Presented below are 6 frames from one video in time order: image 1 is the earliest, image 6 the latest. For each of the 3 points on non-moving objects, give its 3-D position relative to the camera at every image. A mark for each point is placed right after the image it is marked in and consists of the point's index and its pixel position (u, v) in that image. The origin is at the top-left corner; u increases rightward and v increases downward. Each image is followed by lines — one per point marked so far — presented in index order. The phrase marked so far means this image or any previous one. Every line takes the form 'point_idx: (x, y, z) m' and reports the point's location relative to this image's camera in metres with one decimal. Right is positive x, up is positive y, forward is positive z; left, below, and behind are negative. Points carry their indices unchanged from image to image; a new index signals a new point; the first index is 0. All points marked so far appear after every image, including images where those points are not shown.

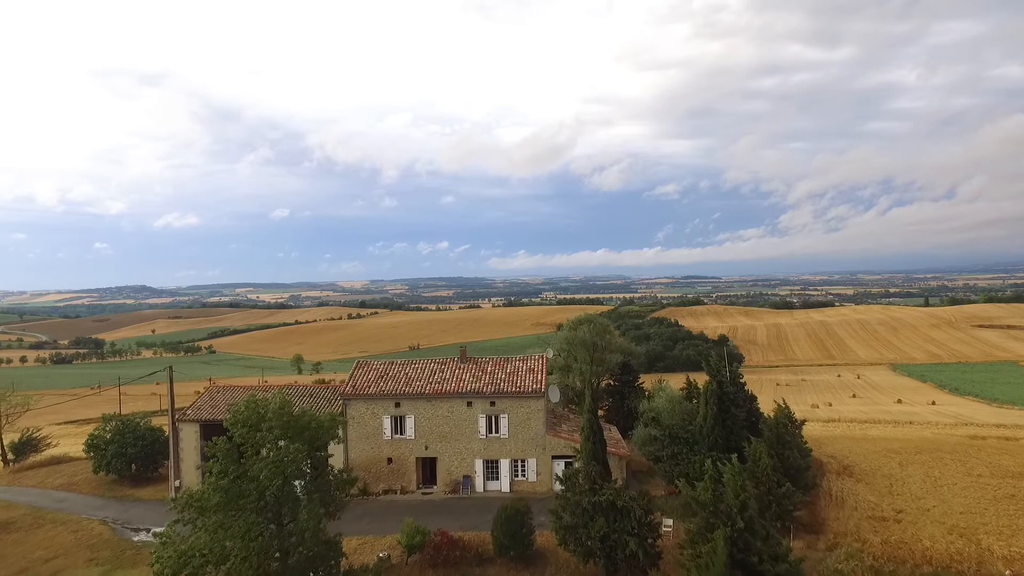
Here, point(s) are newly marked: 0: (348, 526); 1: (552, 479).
0: (-5.1, -7.3, +16.9) m
1: (+1.3, -6.6, +18.7) m
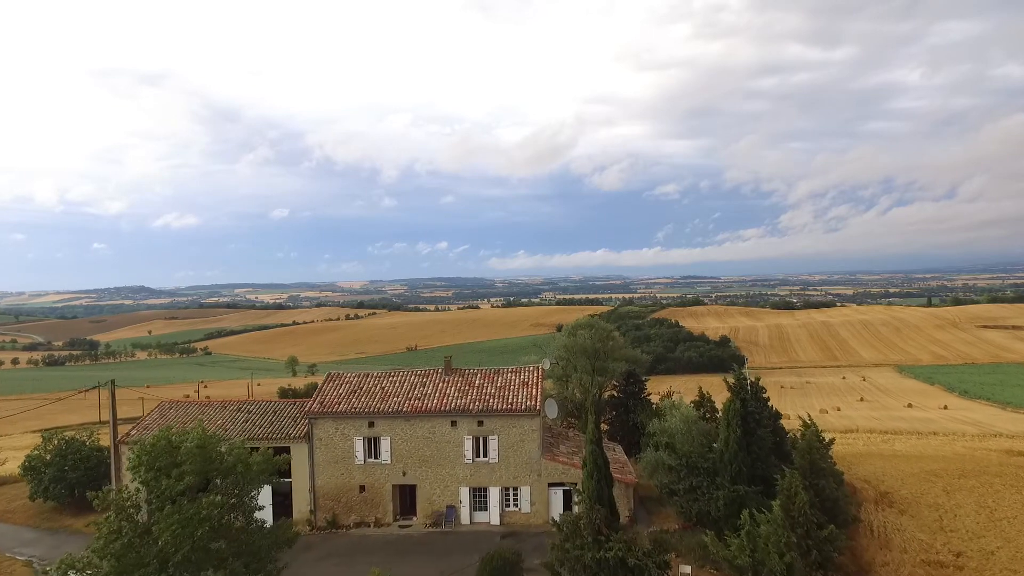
0: (-5.3, -7.4, +15.0) m
1: (+1.1, -6.7, +16.8) m
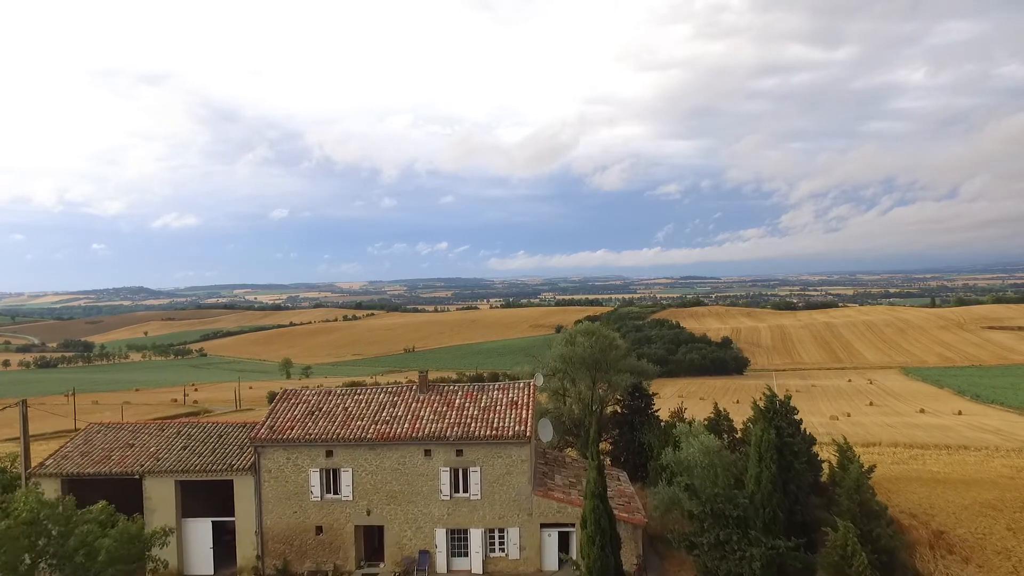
0: (-5.6, -7.5, +12.9) m
1: (+0.8, -6.7, +14.7) m
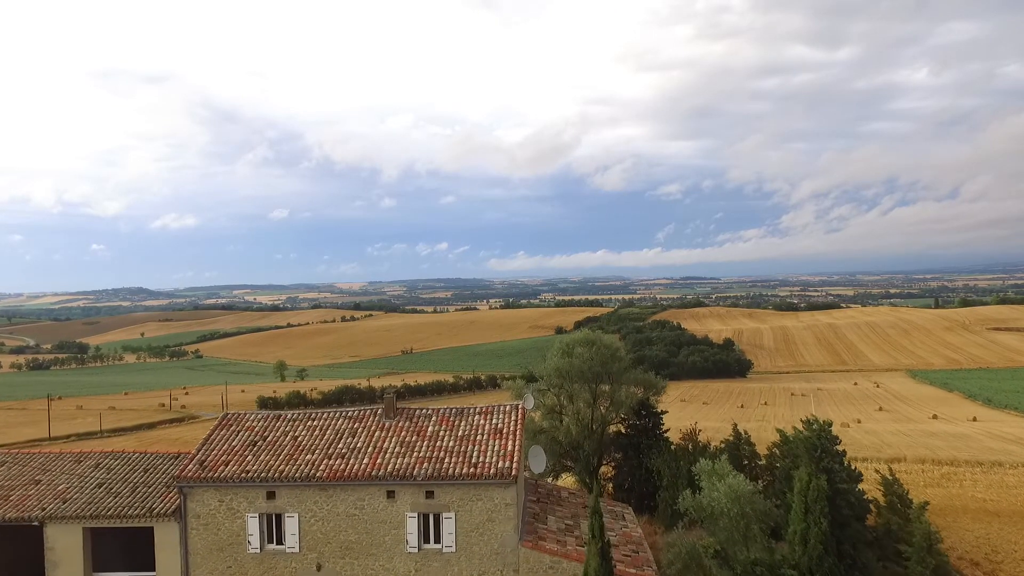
0: (-5.8, -7.5, +11.0) m
1: (+0.5, -6.8, +12.7) m
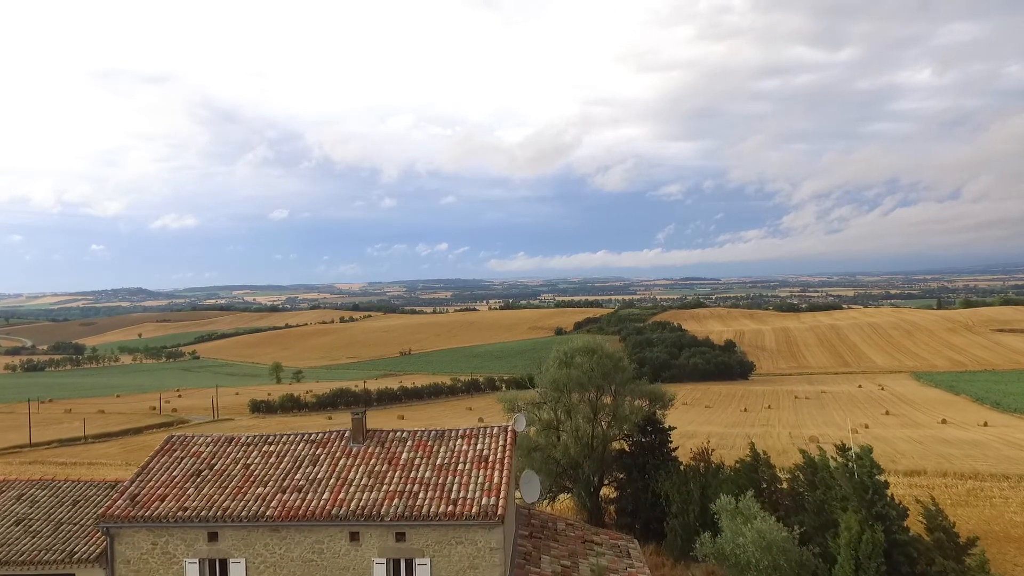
0: (-6.0, -7.6, +9.6) m
1: (+0.4, -6.9, +11.4) m
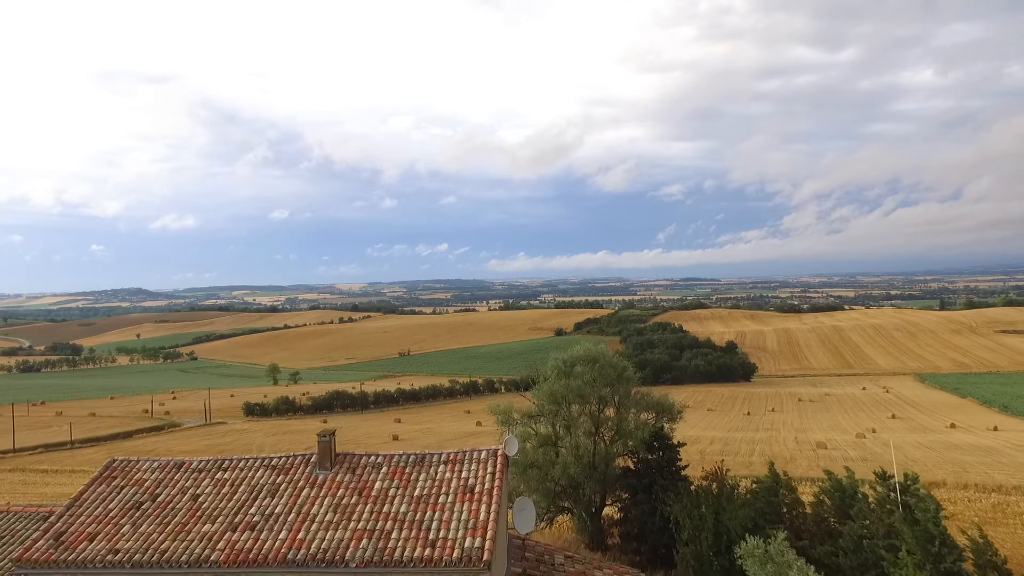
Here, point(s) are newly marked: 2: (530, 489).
0: (-6.2, -7.6, +8.5) m
1: (+0.2, -6.9, +10.2) m
2: (+0.6, -6.1, +17.2) m
